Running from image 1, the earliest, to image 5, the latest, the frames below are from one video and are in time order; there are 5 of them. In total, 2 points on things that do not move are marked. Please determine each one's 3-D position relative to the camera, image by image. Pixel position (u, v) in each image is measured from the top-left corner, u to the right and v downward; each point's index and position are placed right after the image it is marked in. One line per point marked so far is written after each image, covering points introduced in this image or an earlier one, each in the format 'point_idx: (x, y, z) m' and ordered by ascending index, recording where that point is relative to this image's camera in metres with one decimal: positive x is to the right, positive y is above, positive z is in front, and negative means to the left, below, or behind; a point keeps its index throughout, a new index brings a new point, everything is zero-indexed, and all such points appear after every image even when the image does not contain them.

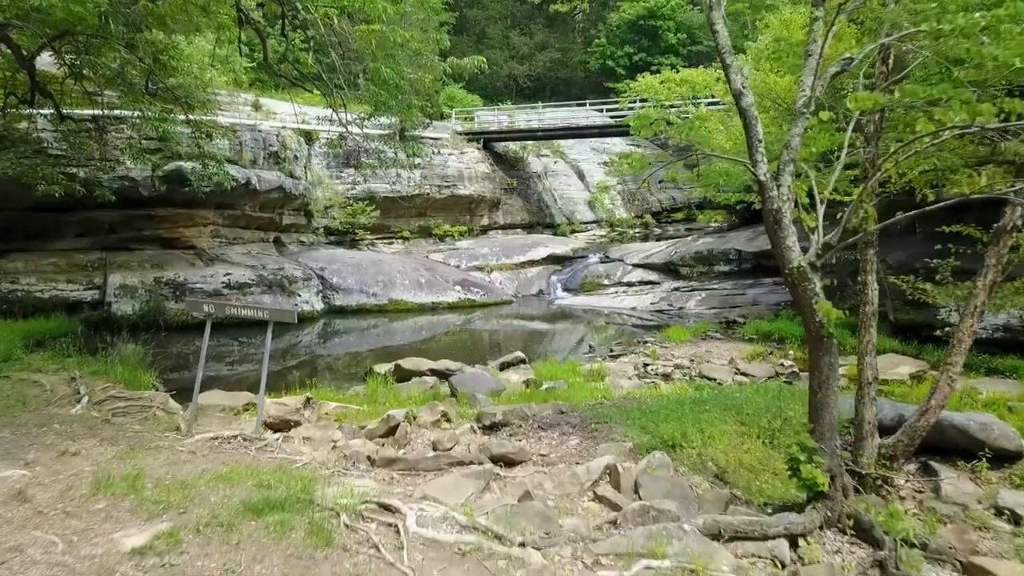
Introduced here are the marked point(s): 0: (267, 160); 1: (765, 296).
0: (-4.1, +2.2, +13.6) m
1: (+3.6, -0.1, +11.7) m
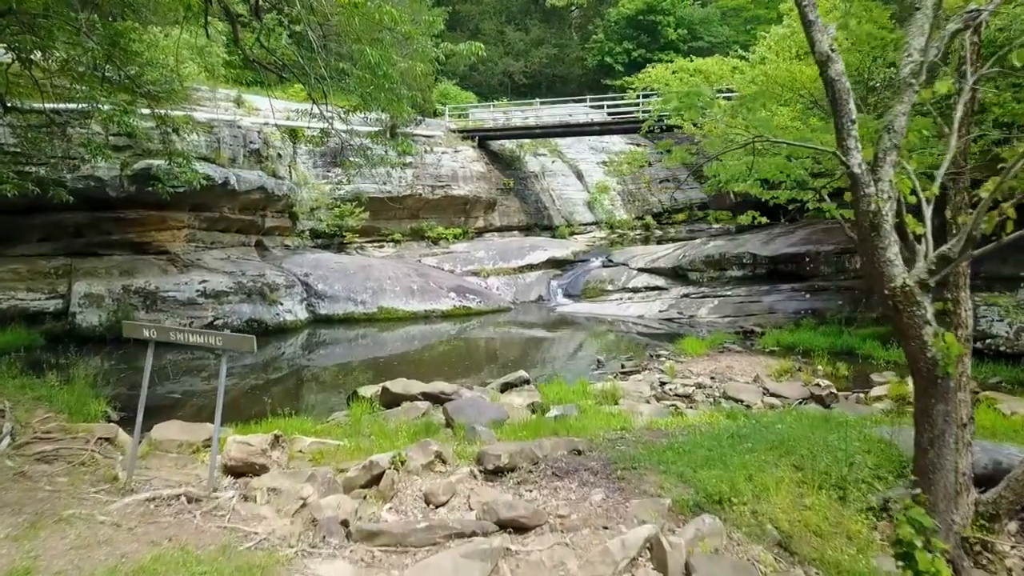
0: (-4.2, +2.0, +12.7) m
1: (+3.6, -0.2, +10.9) m
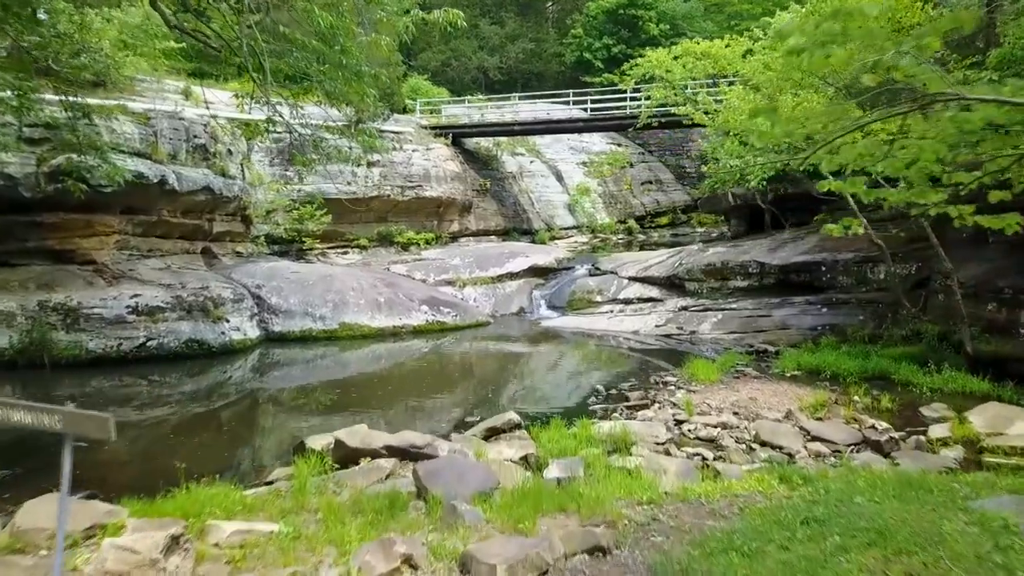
0: (-4.5, +1.9, +11.3) m
1: (+3.4, -0.4, +9.7) m
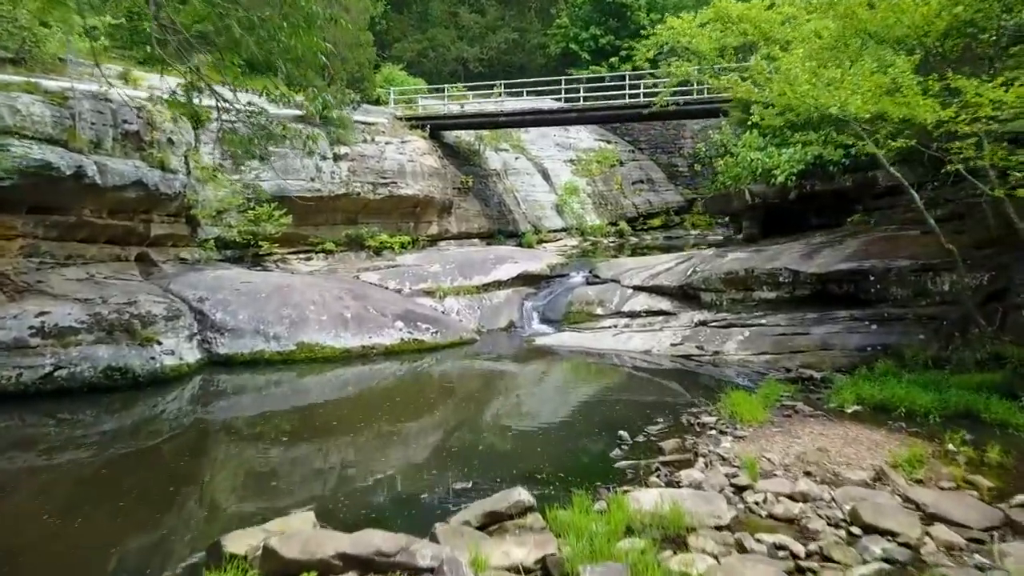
0: (-4.6, +1.7, +9.6) m
1: (+3.3, -0.5, +8.2) m
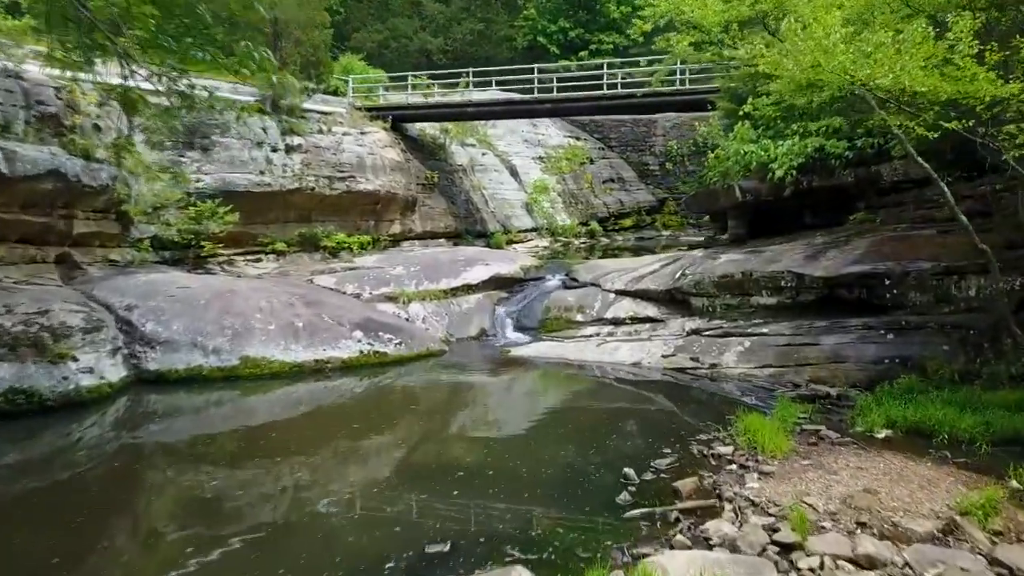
0: (-4.9, +1.6, +8.3) m
1: (+3.1, -0.5, +7.4) m
